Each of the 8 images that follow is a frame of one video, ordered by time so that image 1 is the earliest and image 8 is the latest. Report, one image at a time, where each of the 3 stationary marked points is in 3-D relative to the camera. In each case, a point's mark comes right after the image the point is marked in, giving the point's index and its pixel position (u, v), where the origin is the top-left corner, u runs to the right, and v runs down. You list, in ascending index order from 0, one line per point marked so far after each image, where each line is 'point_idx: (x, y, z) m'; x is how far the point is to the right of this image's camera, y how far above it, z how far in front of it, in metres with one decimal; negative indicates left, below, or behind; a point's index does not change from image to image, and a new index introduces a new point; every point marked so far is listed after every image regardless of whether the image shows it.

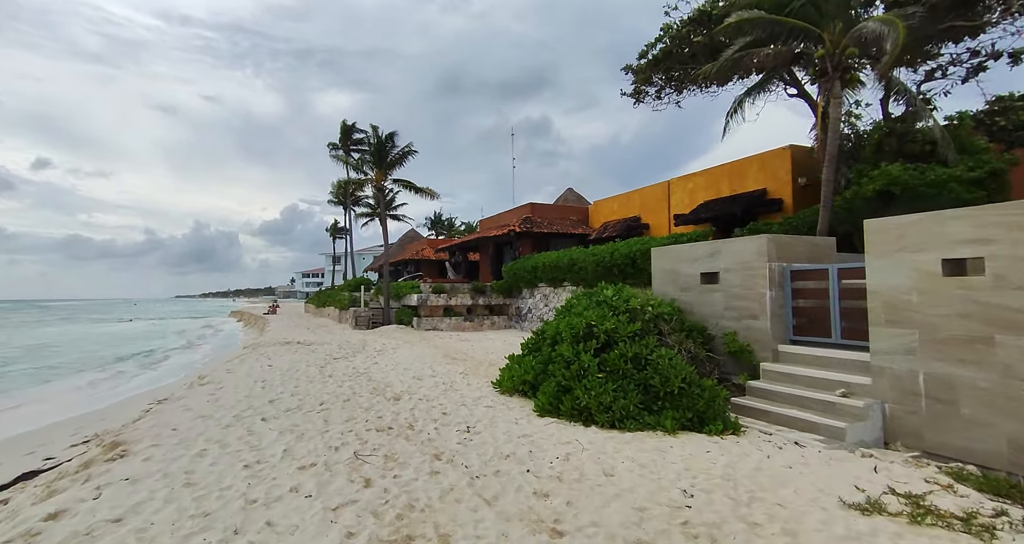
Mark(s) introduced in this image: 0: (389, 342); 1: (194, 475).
0: (-4.6, -2.7, +15.8) m
1: (-2.8, -1.8, +3.8) m
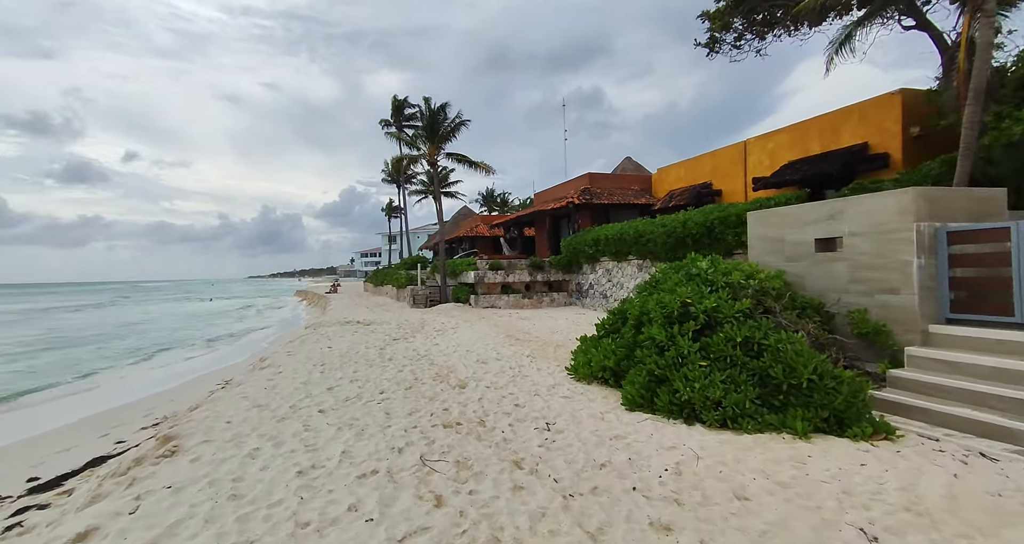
0: (-2.3, -1.8, +15.3) m
1: (-2.0, -1.6, +3.1) m
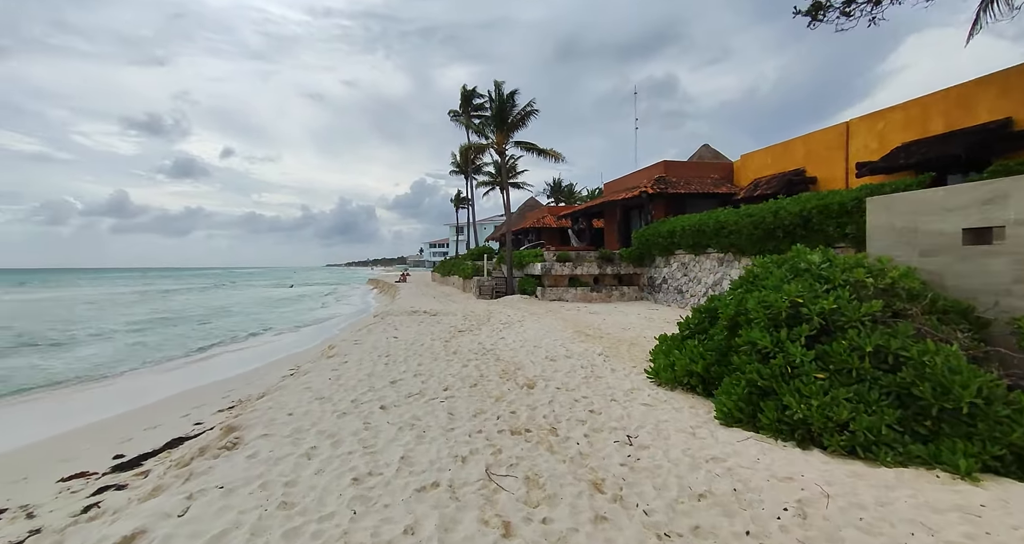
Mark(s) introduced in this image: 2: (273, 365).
0: (+0.1, -1.5, +15.0) m
1: (-1.5, -1.5, +2.9) m
2: (-6.3, -2.6, +11.3) m
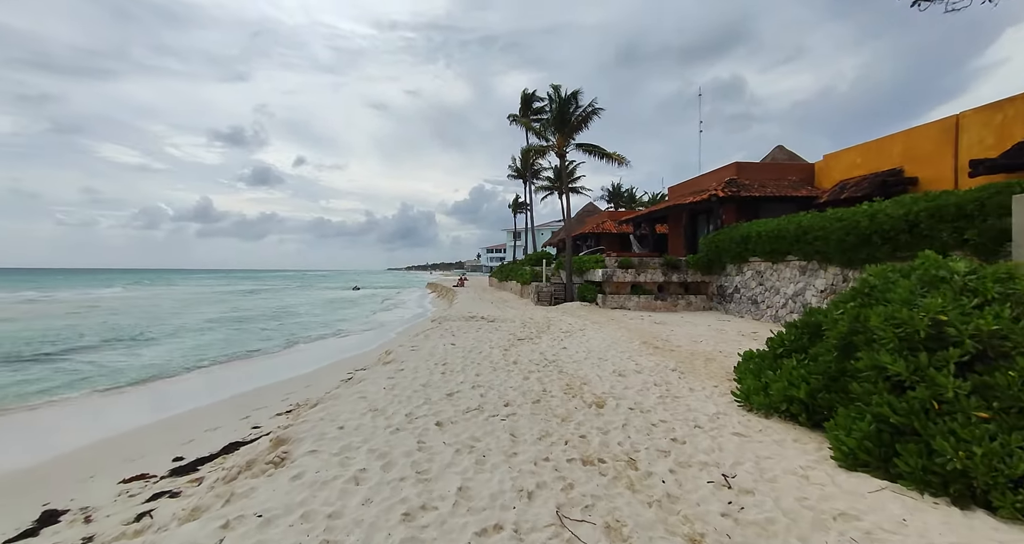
0: (+2.0, -1.7, +14.3) m
1: (-1.0, -1.5, +2.5) m
2: (-4.8, -2.7, +11.4) m
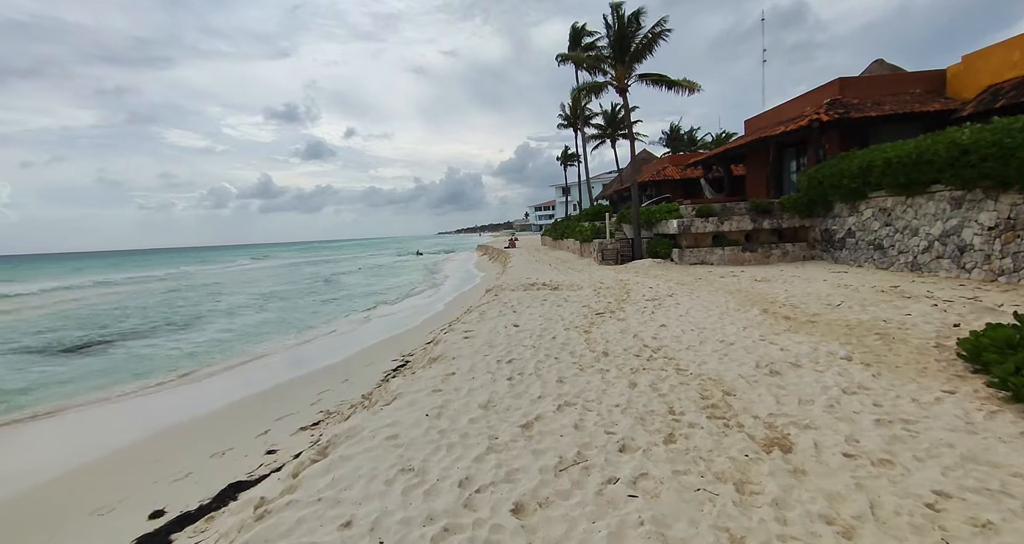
0: (+3.9, -0.4, +11.9) m
1: (-0.5, -1.5, +0.6) m
2: (-3.1, -2.0, +9.9) m
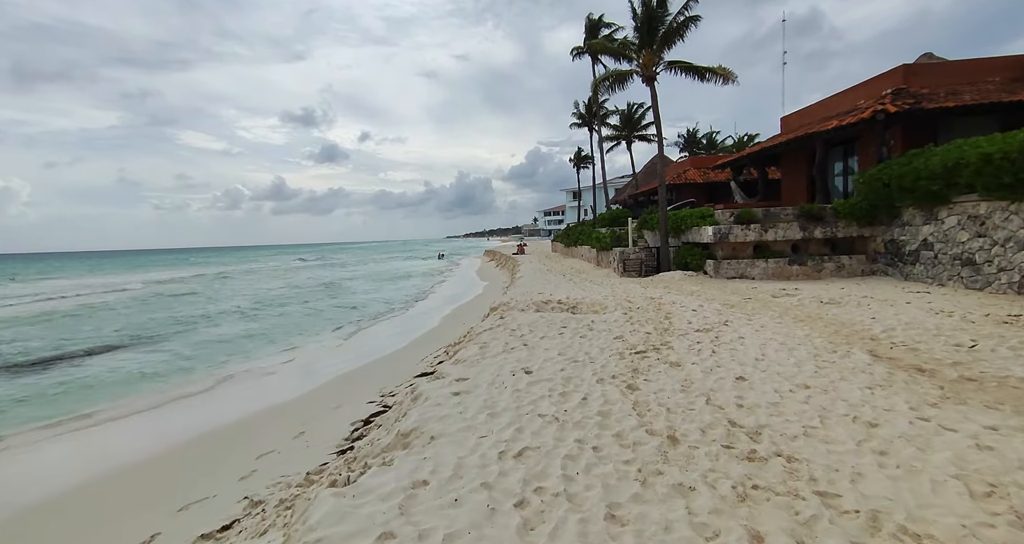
0: (+4.2, -0.8, +9.7) m
1: (-0.5, -1.7, -1.6) m
2: (-2.9, -2.2, +7.9) m
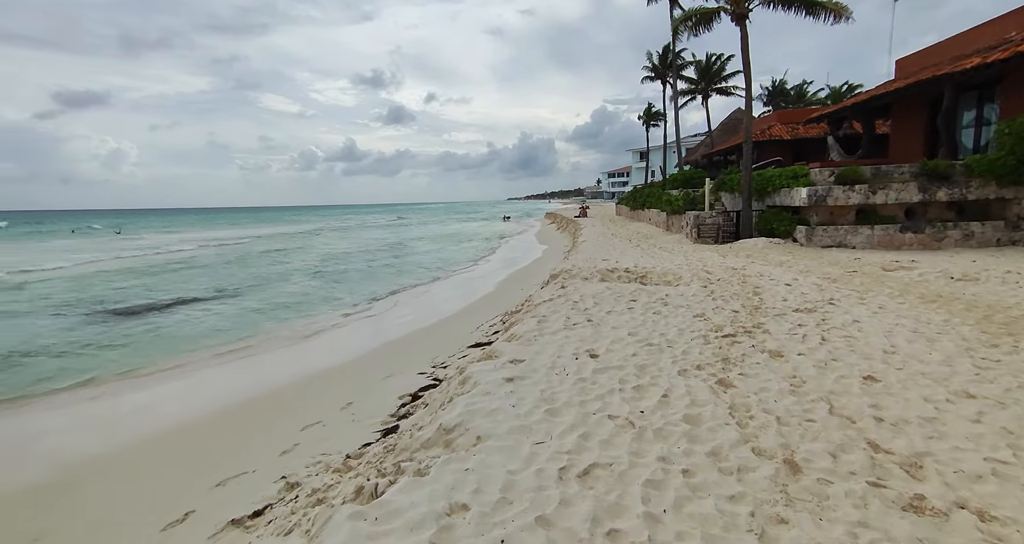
0: (+5.4, -0.2, +8.2) m
1: (-0.8, -1.9, -2.2) m
2: (-1.9, -1.6, +7.5) m
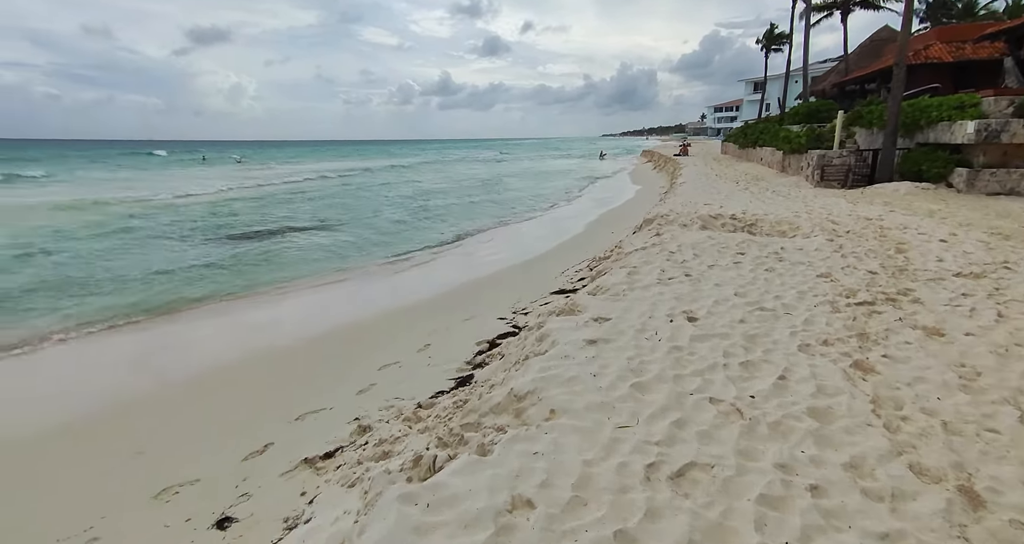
0: (+6.8, +0.5, +6.5) m
1: (-1.3, -2.3, -2.2) m
2: (-0.5, -0.6, +7.3) m
